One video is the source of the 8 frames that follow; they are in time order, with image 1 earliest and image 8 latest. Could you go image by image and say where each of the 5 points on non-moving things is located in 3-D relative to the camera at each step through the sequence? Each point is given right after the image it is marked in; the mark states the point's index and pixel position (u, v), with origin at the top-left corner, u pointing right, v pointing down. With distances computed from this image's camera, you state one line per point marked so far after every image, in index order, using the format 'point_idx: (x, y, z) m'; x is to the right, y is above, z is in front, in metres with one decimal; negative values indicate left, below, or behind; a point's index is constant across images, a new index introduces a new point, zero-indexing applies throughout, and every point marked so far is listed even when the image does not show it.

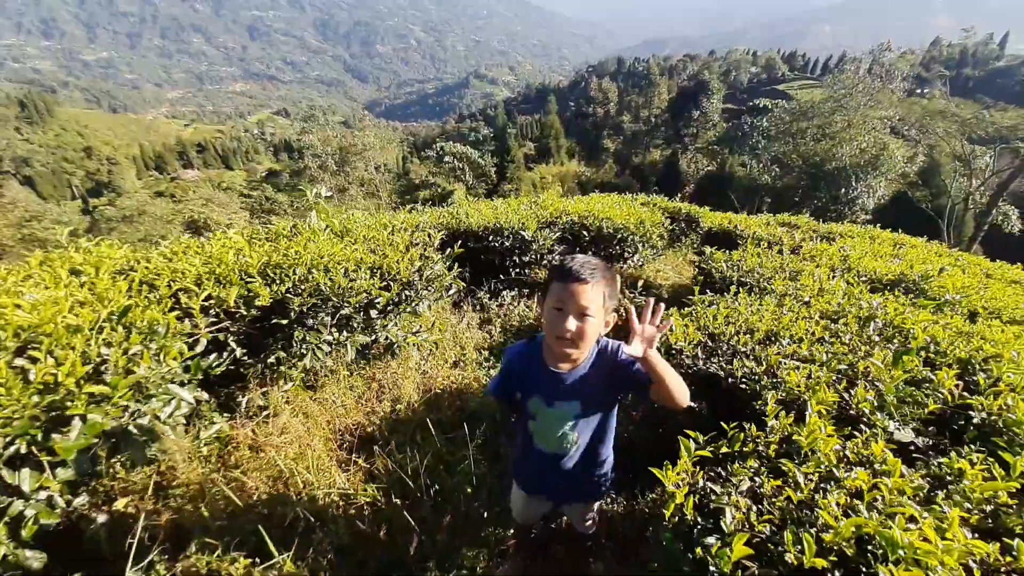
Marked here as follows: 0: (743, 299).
0: (+1.8, -0.1, +4.1) m
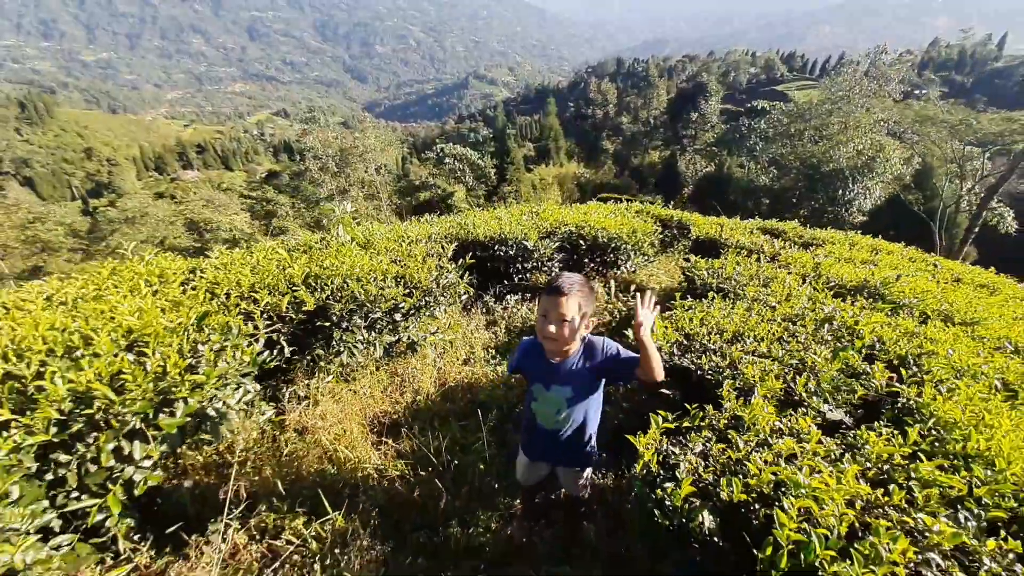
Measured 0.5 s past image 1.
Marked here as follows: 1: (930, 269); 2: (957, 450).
0: (+1.9, -0.2, +4.7) m
1: (+7.3, +0.3, +8.9) m
2: (+2.3, -0.8, +2.7) m
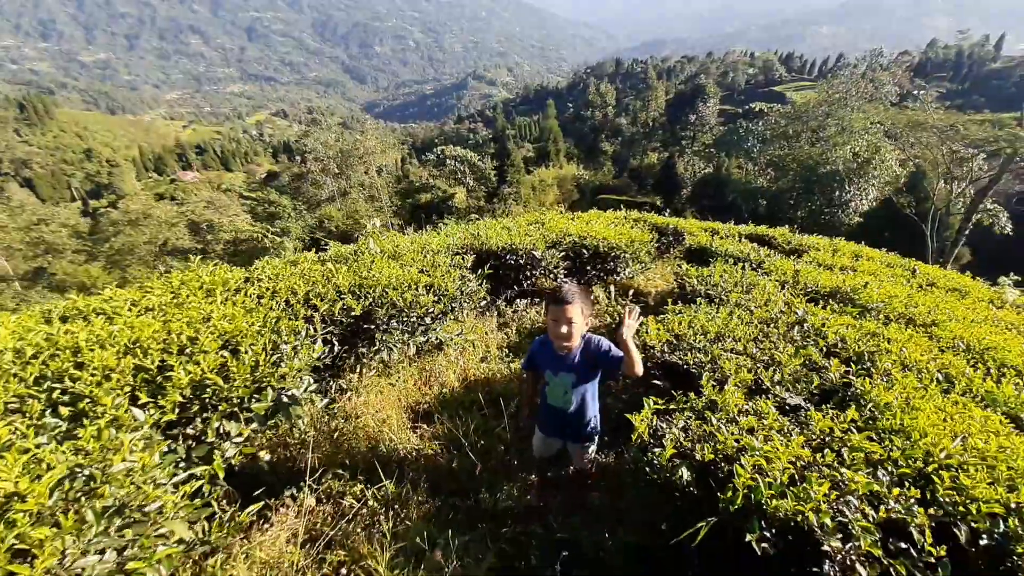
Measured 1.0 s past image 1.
0: (+2.0, -0.2, +5.4) m
1: (+7.4, +0.3, +9.6) m
2: (+2.4, -0.9, +3.4) m
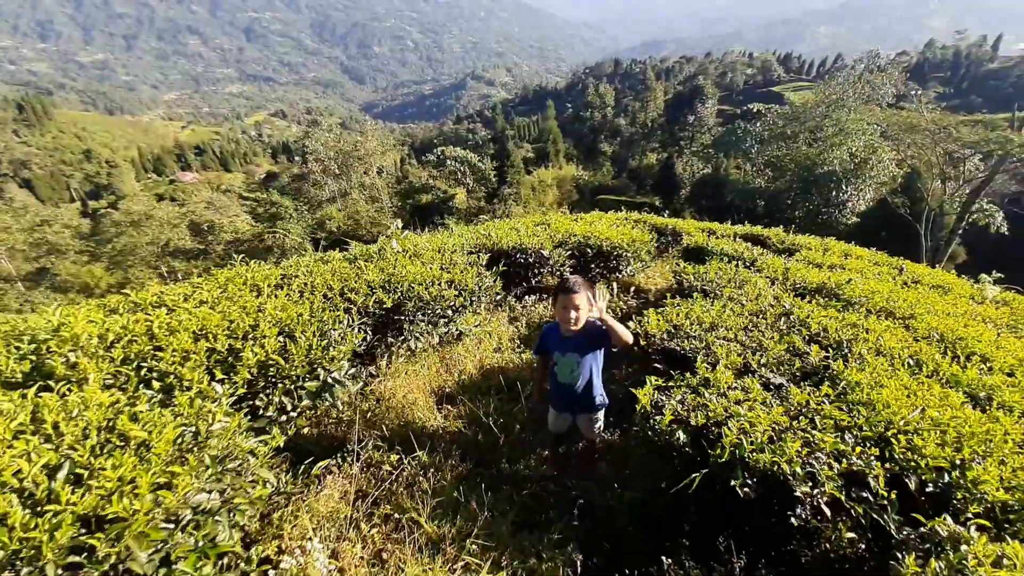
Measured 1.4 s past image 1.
0: (+2.2, -0.2, +5.9) m
1: (+7.5, +0.3, +10.1) m
2: (+2.6, -0.8, +3.9) m
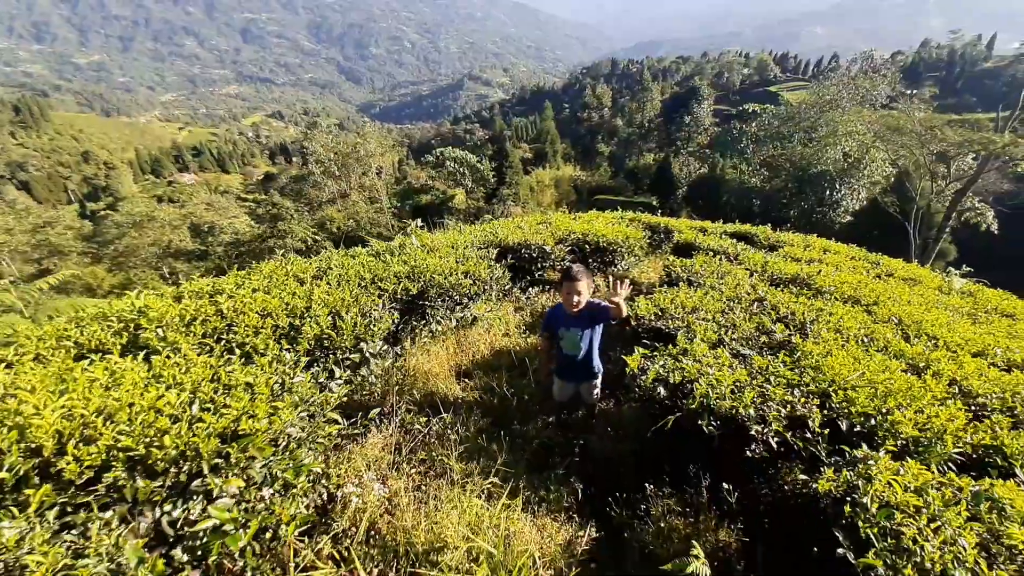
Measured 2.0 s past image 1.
0: (+2.3, 0.0, +6.7) m
1: (+7.6, +0.5, +11.0) m
2: (+2.7, -0.7, +4.8) m
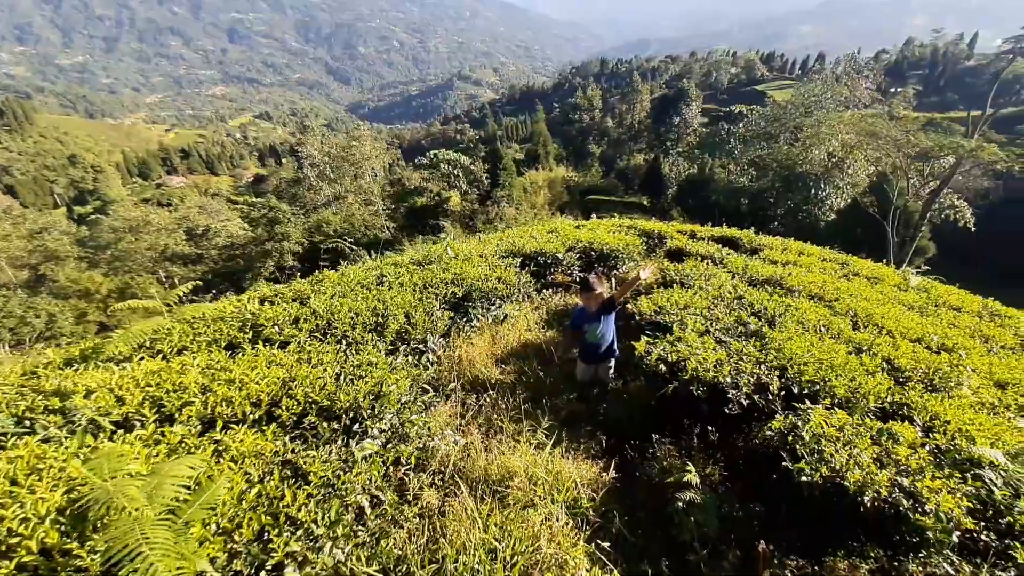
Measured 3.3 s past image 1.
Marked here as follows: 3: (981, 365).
0: (+2.6, 0.0, +8.2) m
1: (+7.9, +0.5, +12.5) m
2: (+3.1, -0.7, +6.2) m
3: (+6.6, -1.1, +7.2) m
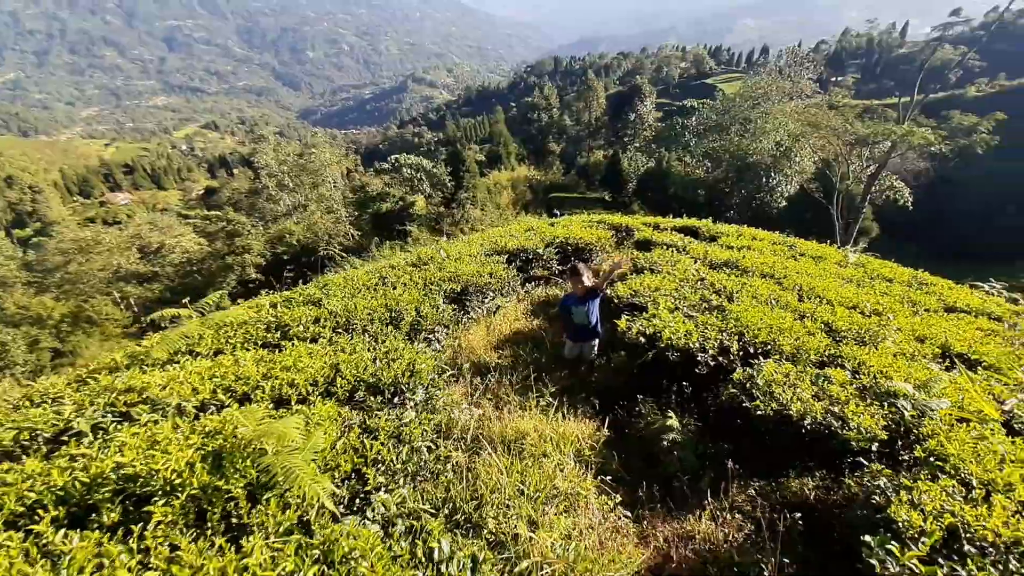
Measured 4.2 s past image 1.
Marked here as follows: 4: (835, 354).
0: (+2.5, +0.2, +9.2) m
1: (+7.4, +1.1, +13.9) m
2: (+3.1, -0.4, +7.3) m
3: (+6.5, -0.6, +8.5) m
4: (+4.0, -0.8, +6.4) m
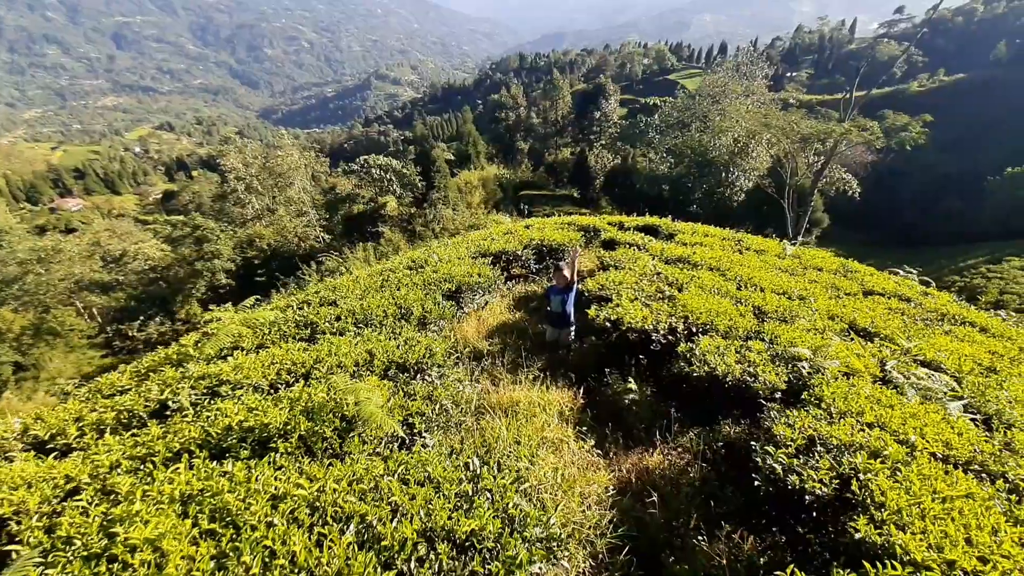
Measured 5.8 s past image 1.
0: (+2.1, +0.3, +10.8) m
1: (+6.8, +1.4, +15.7) m
2: (+2.9, -0.3, +9.0) m
3: (+6.3, -0.4, +10.4) m
4: (+3.9, -0.7, +8.1) m
